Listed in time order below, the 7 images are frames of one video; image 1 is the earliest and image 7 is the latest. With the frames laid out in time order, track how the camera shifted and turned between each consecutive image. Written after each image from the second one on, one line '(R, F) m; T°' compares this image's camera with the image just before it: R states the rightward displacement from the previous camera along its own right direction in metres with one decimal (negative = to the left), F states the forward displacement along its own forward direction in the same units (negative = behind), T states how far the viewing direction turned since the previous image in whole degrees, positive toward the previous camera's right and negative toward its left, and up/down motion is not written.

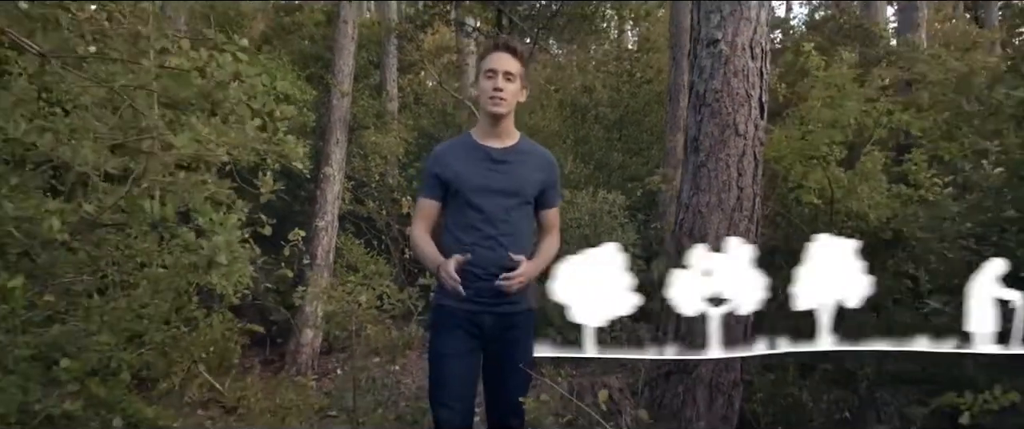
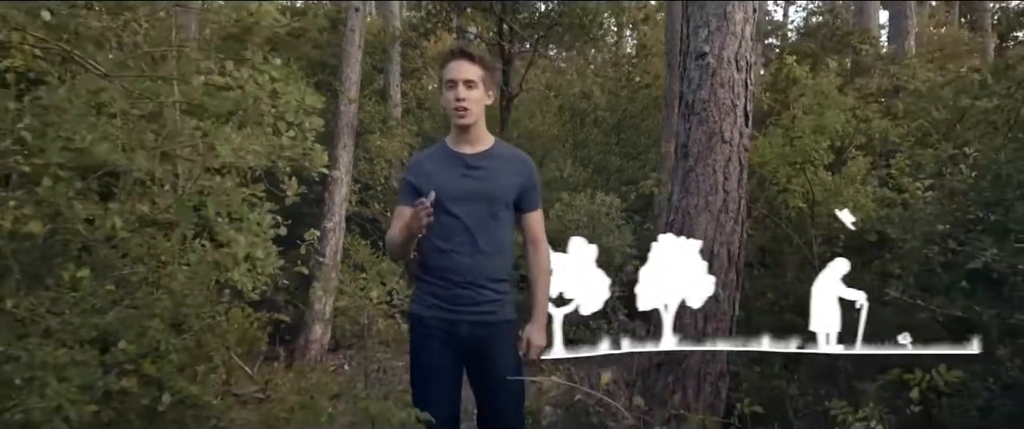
(0.0, -0.3) m; 0°
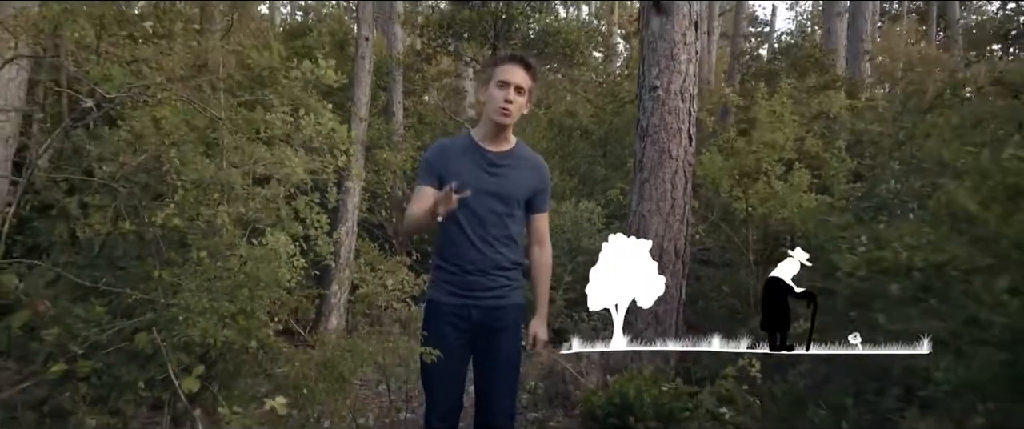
(0.0, -1.0) m; 0°
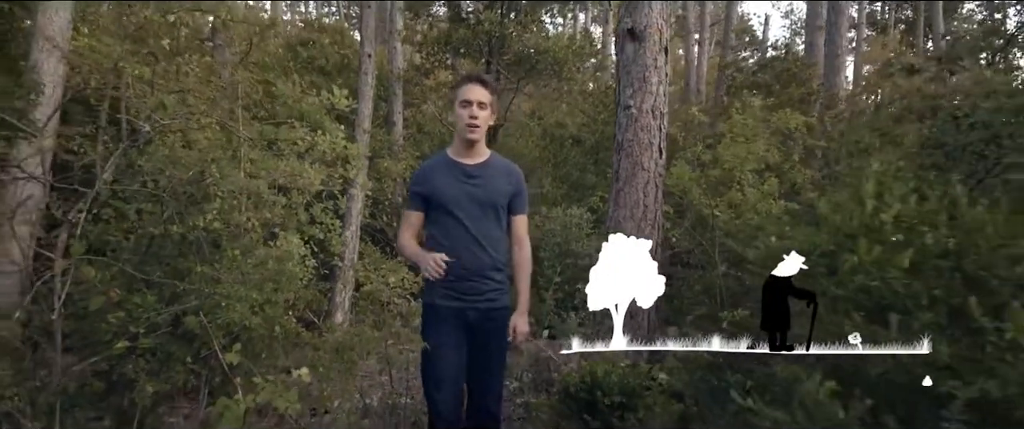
(+0.1, -0.6) m; 0°
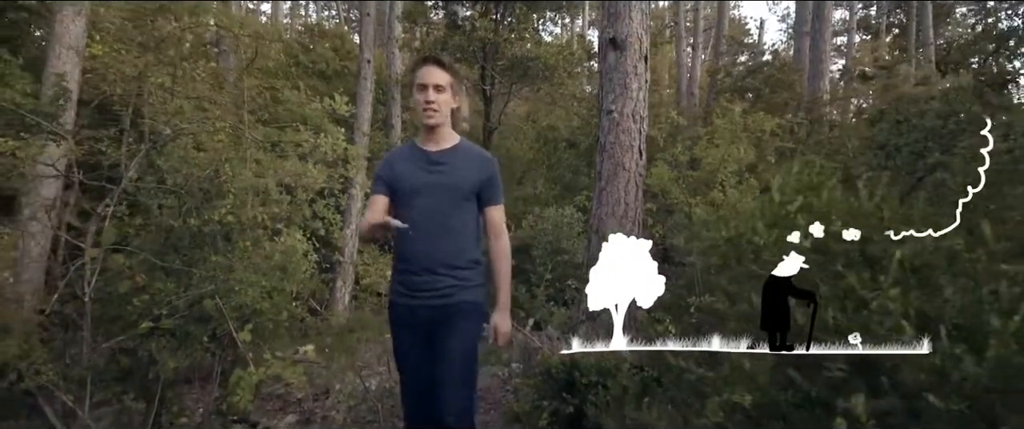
(+0.1, -0.4) m; 0°
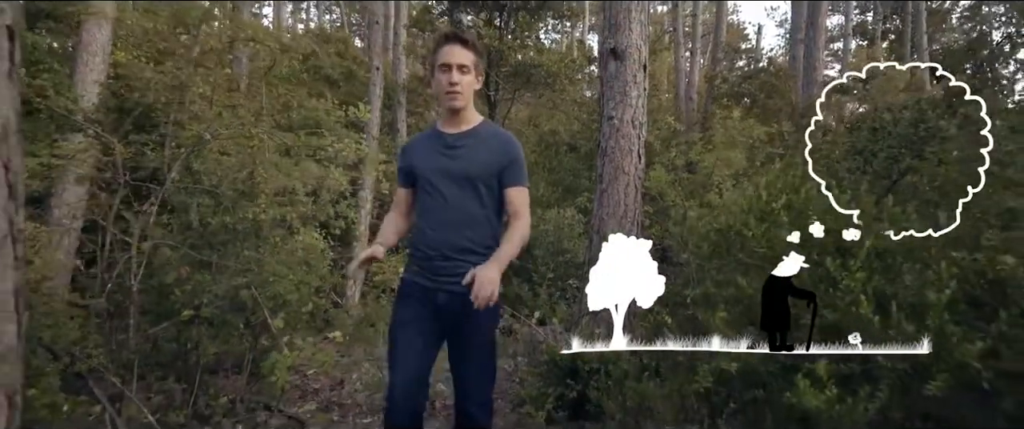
(-0.1, -0.4) m; 0°
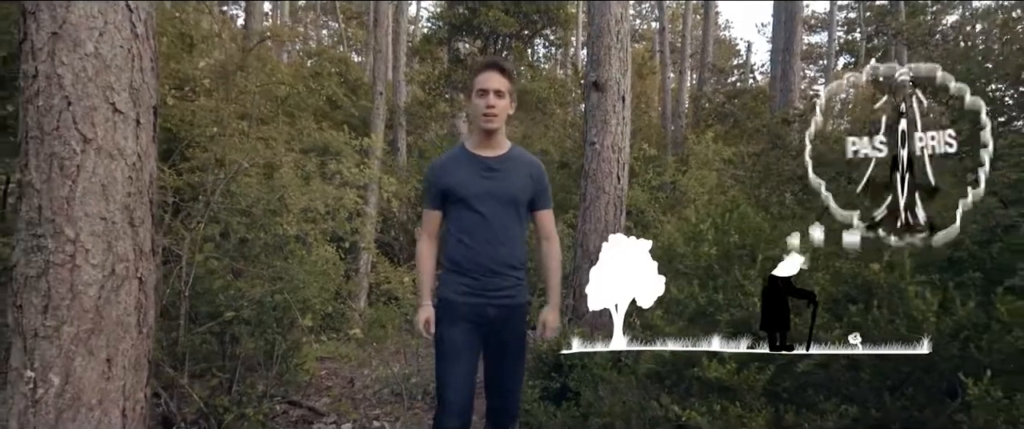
(0.0, -0.8) m; 0°
